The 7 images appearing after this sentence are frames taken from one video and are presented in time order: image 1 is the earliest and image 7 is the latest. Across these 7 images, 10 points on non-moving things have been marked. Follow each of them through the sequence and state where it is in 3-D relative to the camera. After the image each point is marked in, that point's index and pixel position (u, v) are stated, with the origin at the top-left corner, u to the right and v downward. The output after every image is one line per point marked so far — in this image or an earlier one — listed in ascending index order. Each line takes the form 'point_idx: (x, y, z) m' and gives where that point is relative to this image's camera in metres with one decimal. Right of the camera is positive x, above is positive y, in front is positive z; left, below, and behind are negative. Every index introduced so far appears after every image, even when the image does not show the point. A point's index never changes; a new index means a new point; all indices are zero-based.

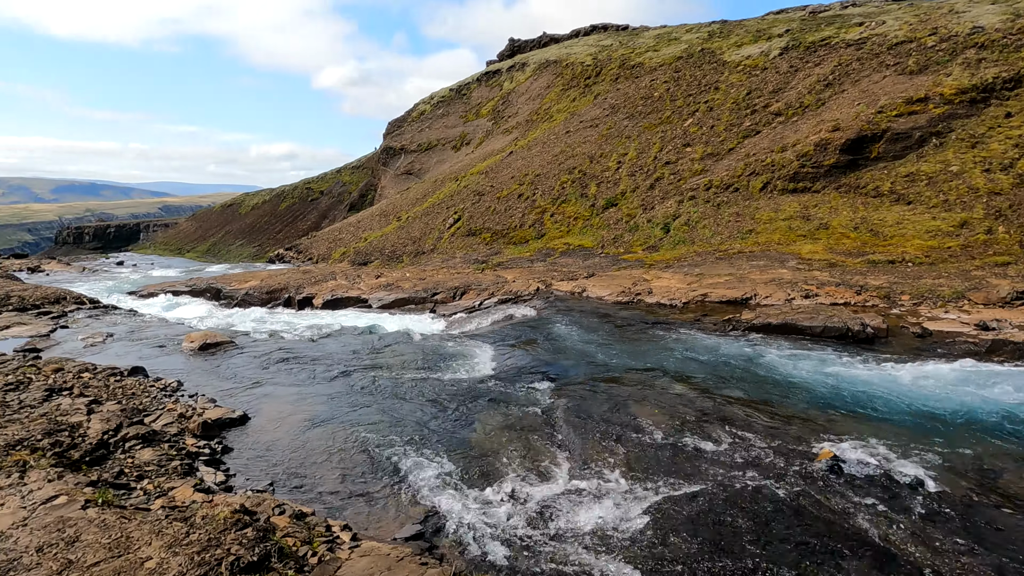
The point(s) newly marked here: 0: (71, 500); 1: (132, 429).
0: (-4.2, -2.0, +6.4) m
1: (-5.2, -1.9, +9.1) m
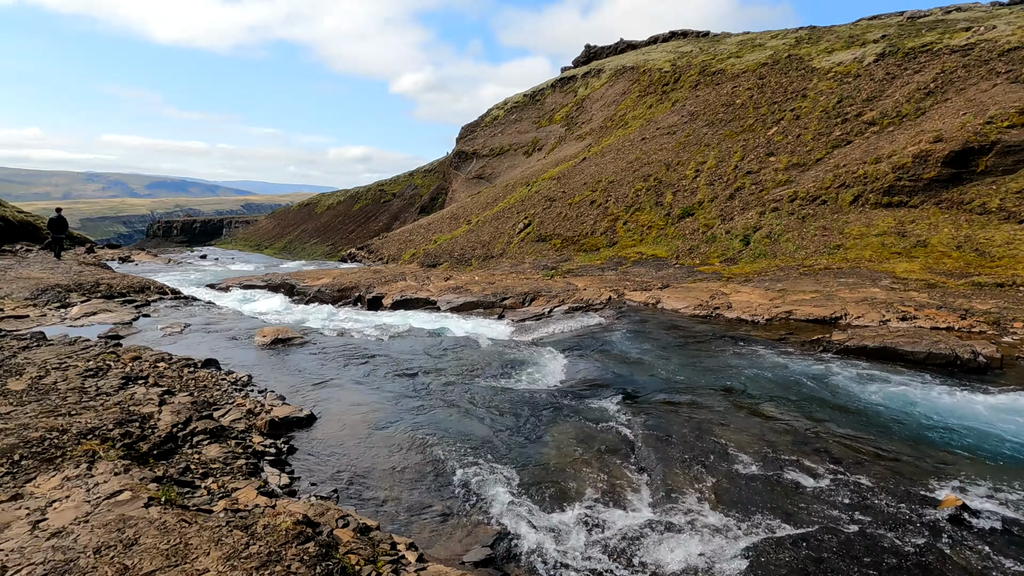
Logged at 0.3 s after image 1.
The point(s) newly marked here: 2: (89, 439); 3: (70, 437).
0: (-3.5, -1.9, +6.2) m
1: (-4.2, -1.8, +8.9) m
2: (-4.8, -1.7, +7.5) m
3: (-5.0, -1.7, +7.5) m
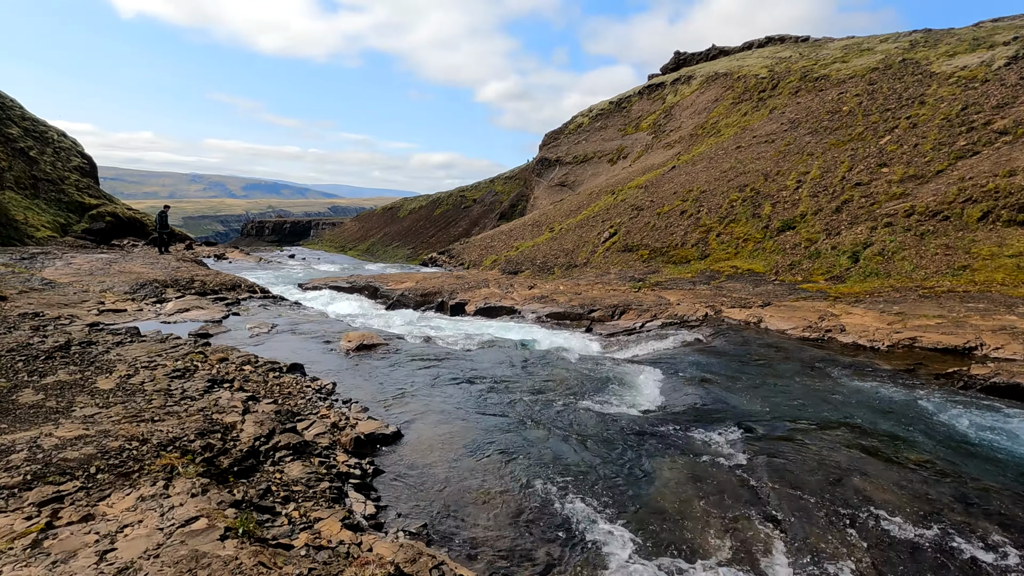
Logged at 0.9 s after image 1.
0: (-2.5, -2.0, +5.5) m
1: (-2.9, -1.9, +8.3) m
2: (-3.6, -1.7, +7.0) m
3: (-3.8, -1.7, +7.0) m
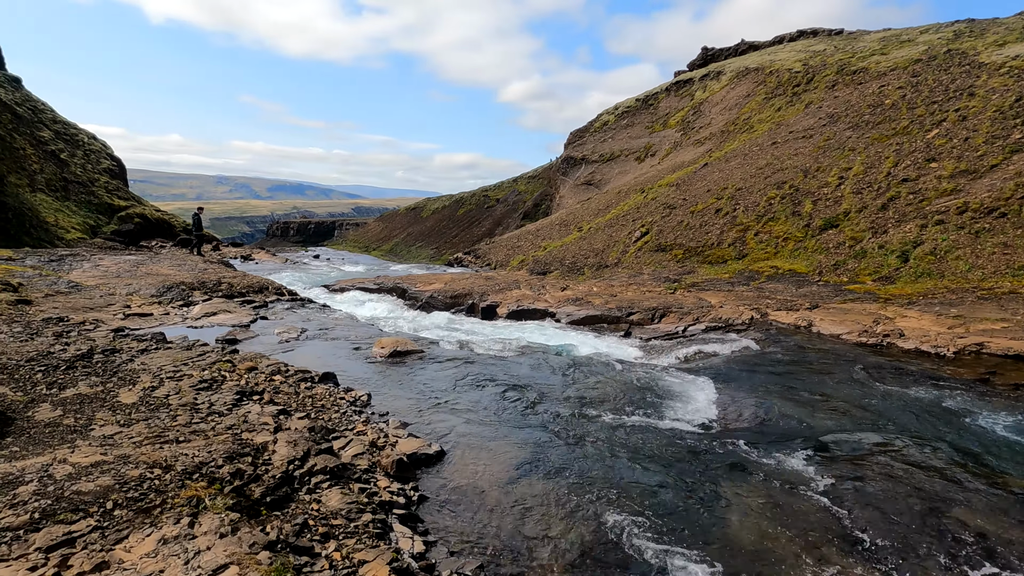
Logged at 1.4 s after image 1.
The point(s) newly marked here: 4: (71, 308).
0: (-1.9, -2.1, +4.7) m
1: (-2.2, -2.0, +7.5) m
2: (-3.0, -1.8, +6.3) m
3: (-3.2, -1.8, +6.2) m
4: (-11.1, -0.5, +16.8) m
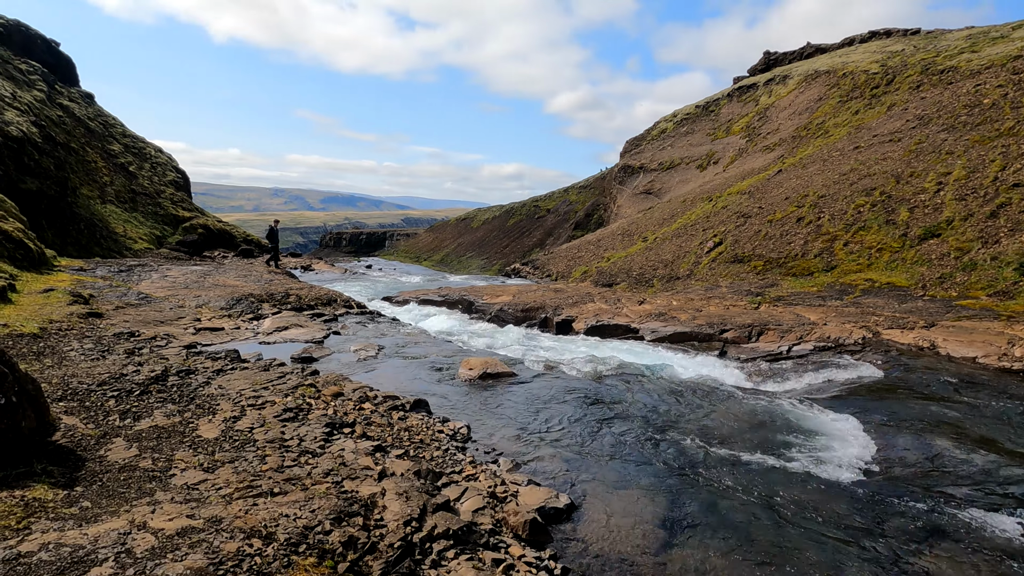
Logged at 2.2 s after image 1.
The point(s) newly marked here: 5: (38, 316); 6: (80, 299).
0: (-0.6, -2.2, +3.3) m
1: (-0.7, -2.2, +6.2) m
2: (-1.6, -2.0, +5.0) m
3: (-1.8, -1.9, +5.0) m
4: (-8.9, -0.8, +16.0) m
5: (-10.2, -0.6, +14.3) m
6: (-11.3, -0.3, +17.4) m
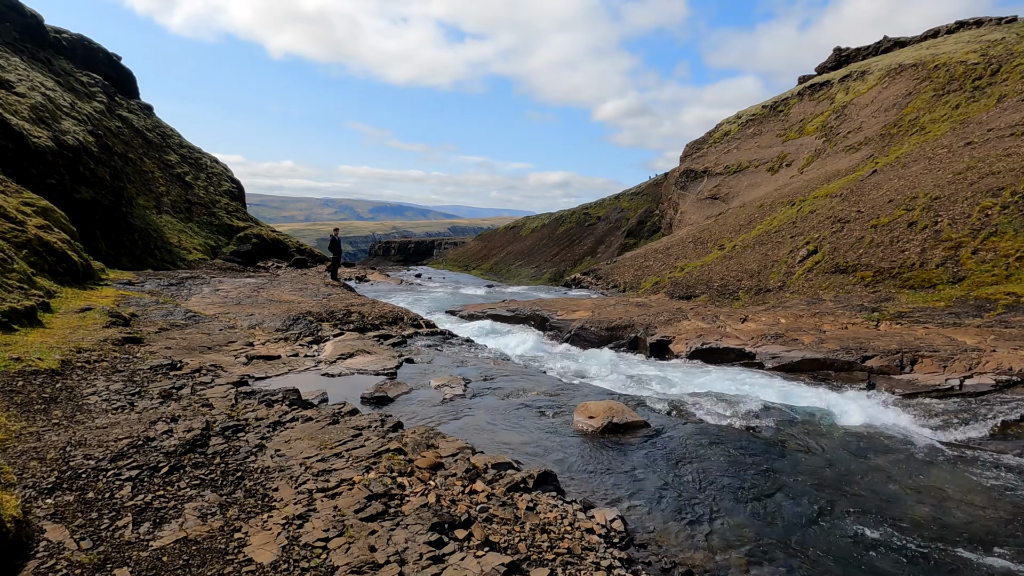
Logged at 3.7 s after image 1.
0: (+0.7, -2.5, +0.4) m
1: (+0.9, -2.4, +3.2) m
2: (-0.1, -2.3, +2.1) m
3: (-0.3, -2.2, +2.1) m
4: (-6.7, -1.2, +13.6) m
5: (-8.1, -1.0, +12.0) m
6: (-9.0, -0.7, +15.2) m
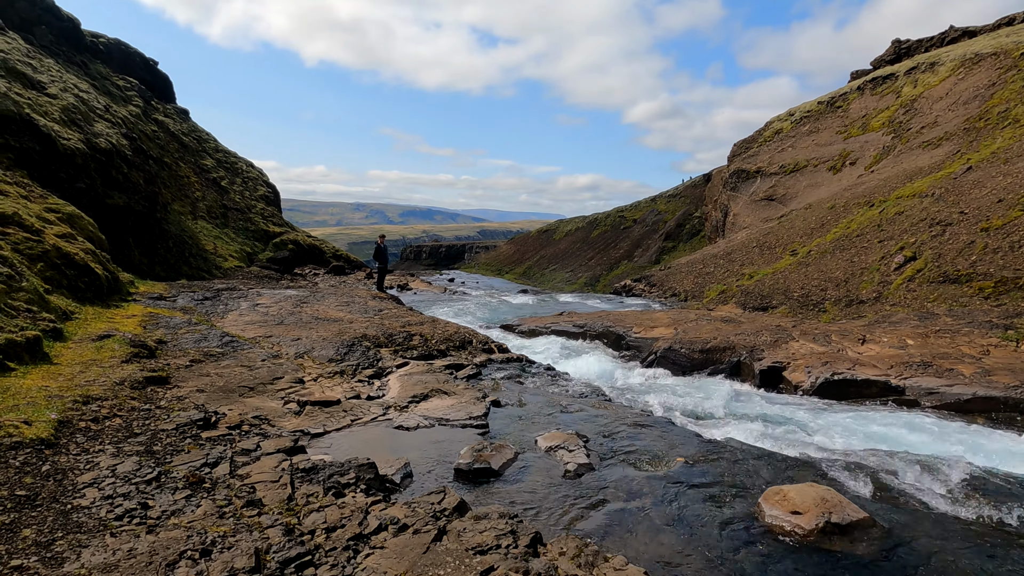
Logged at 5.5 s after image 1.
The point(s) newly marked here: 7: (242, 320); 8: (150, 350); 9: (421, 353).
0: (+2.1, -2.8, -2.7) m
1: (+2.4, -2.8, +0.1) m
2: (+1.3, -2.6, -1.0) m
3: (+1.2, -2.6, -1.0) m
4: (-4.7, -1.7, +10.9) m
5: (-6.2, -1.4, +9.3) m
6: (-6.9, -1.2, +12.5) m
7: (-7.6, -0.9, +18.5) m
8: (-7.0, -1.2, +12.8) m
9: (-2.2, -1.5, +15.4) m
